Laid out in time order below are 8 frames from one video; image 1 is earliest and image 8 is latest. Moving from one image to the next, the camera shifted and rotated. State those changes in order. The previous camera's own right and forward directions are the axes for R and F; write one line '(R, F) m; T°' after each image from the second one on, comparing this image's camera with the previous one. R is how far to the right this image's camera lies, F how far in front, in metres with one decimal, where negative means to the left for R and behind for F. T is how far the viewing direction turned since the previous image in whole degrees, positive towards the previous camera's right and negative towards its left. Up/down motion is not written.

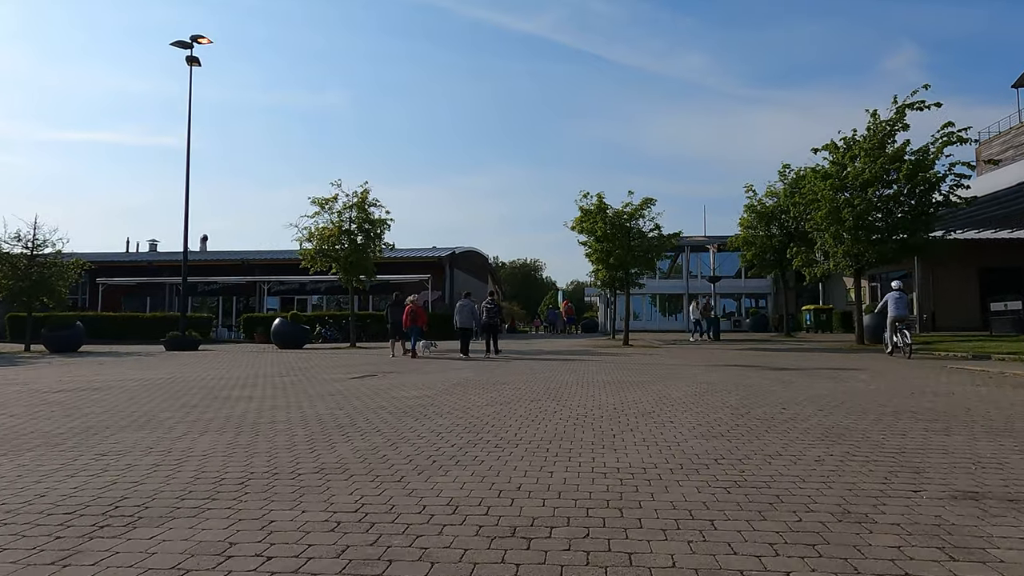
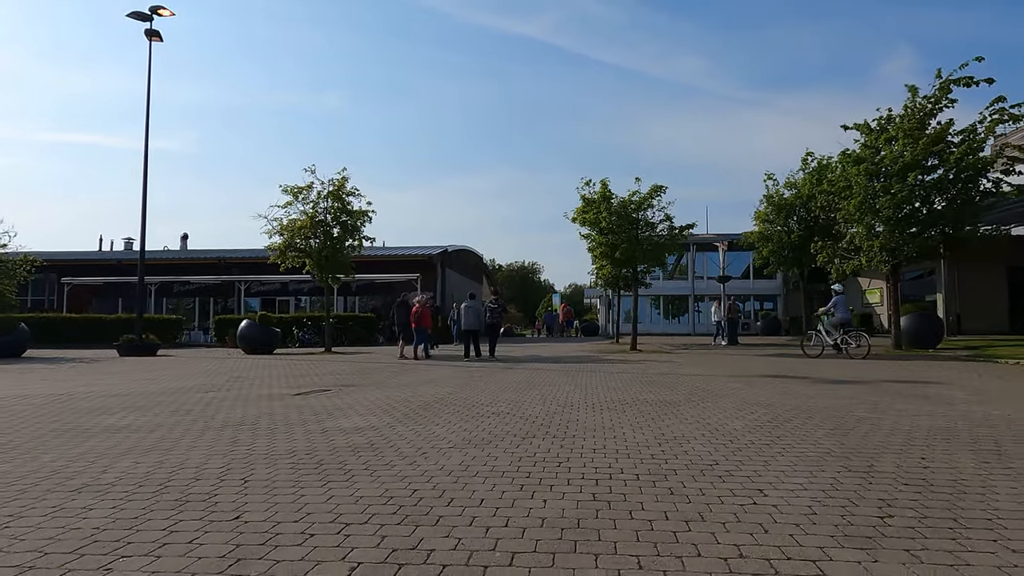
(+0.1, +2.7) m; 0°
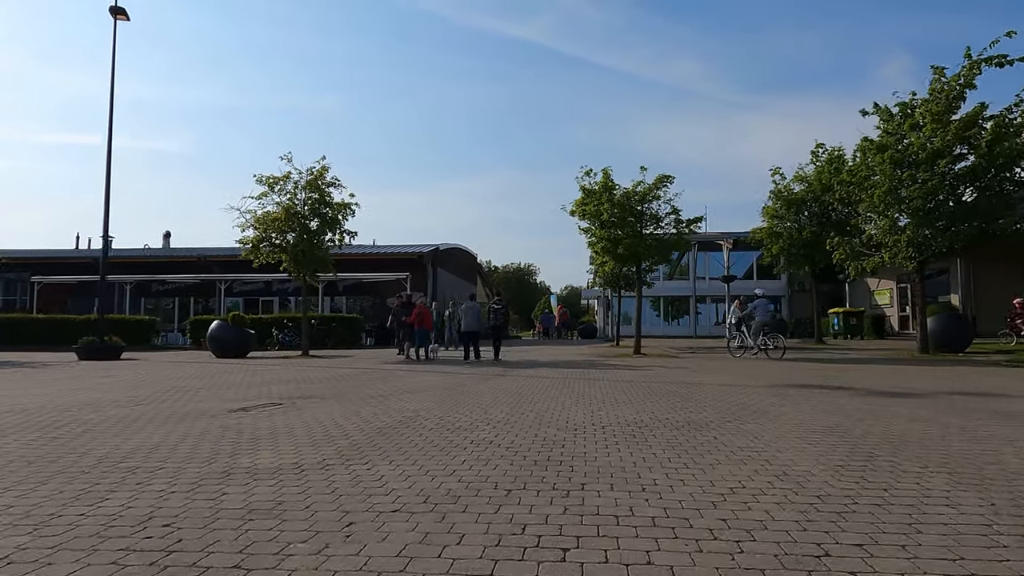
(+0.1, +1.8) m; 0°
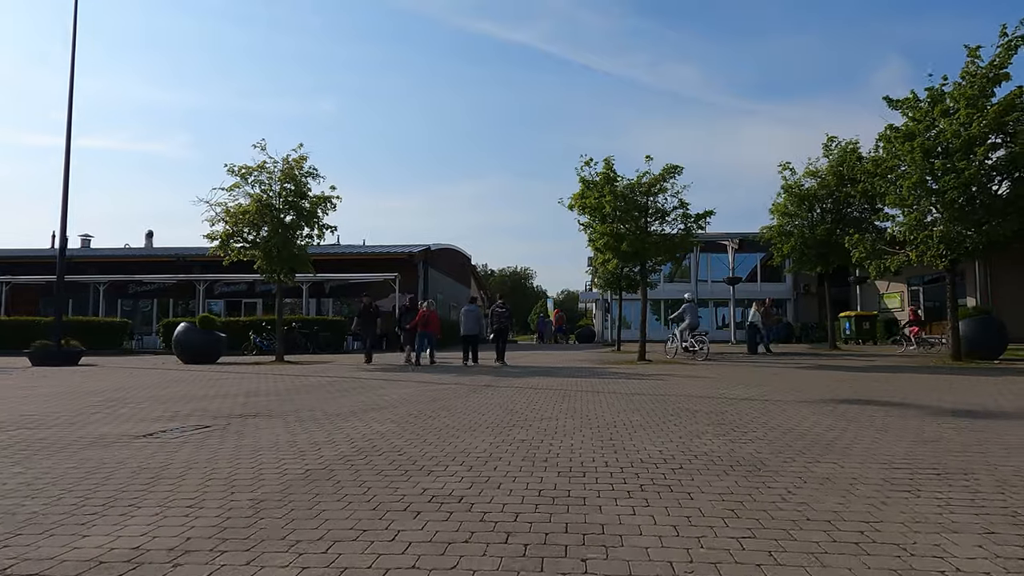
(+0.1, +1.8) m; 0°
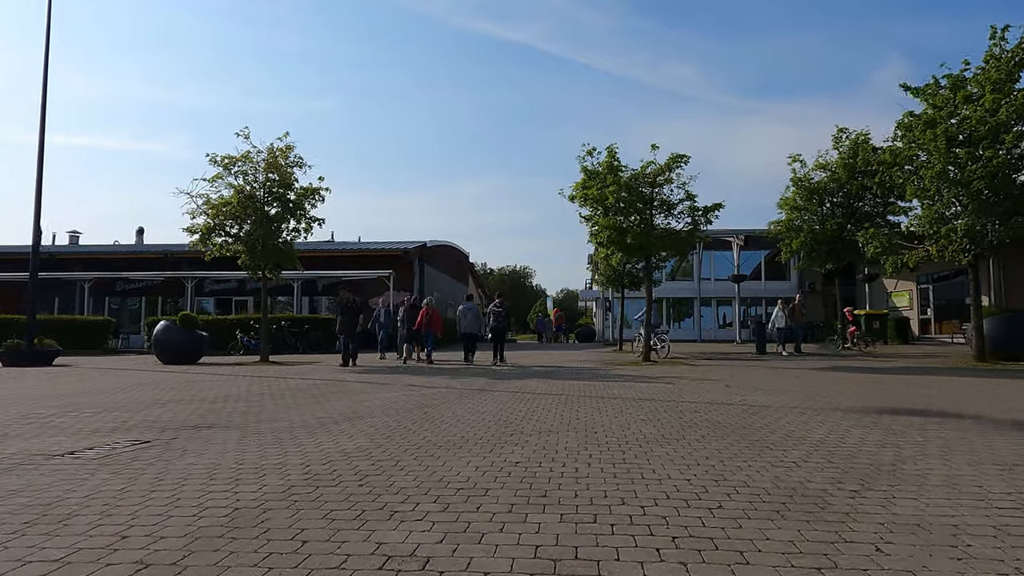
(0.0, +1.0) m; 0°
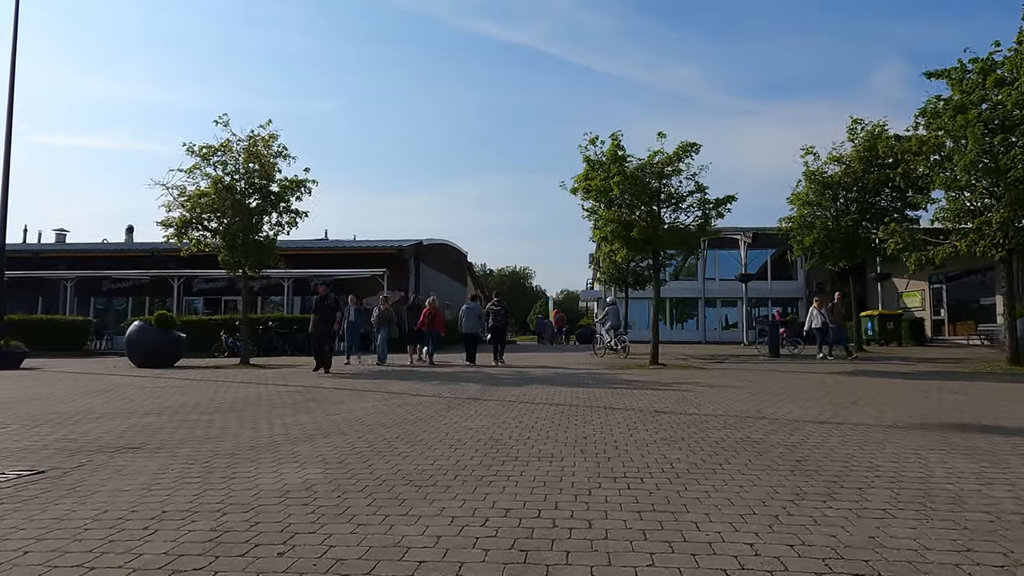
(0.0, +1.2) m; 0°
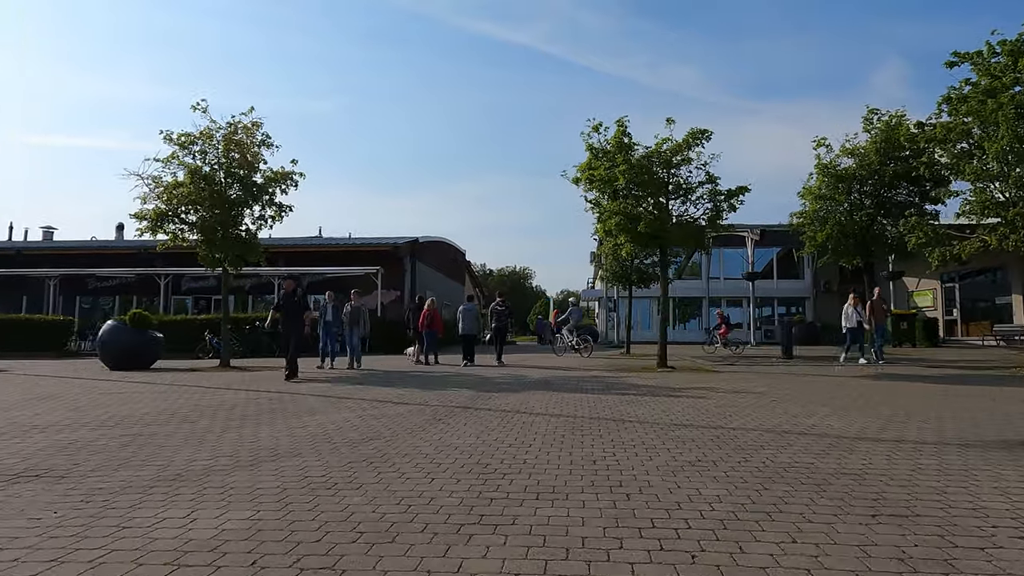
(0.0, +1.1) m; 0°
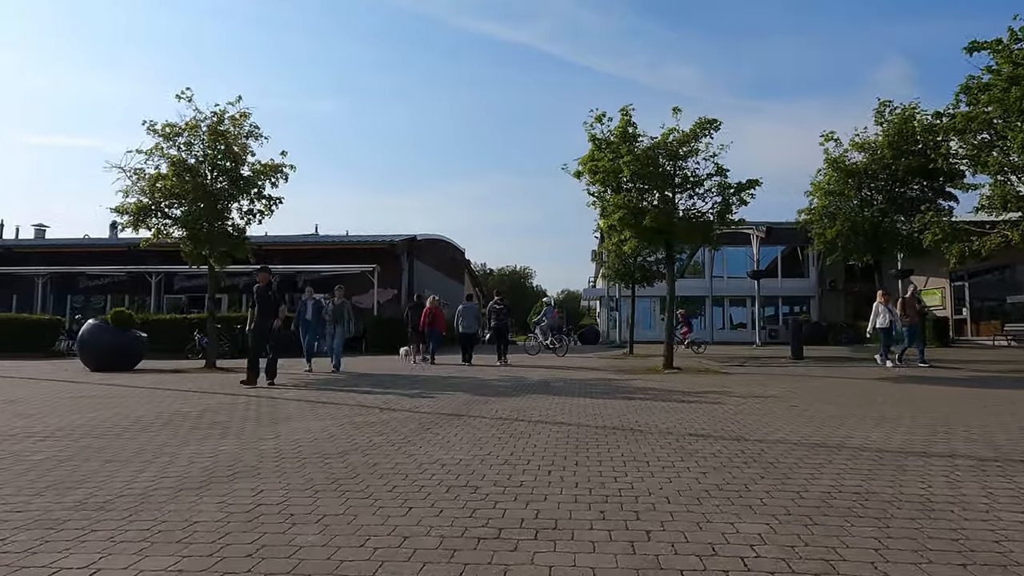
(0.0, +0.7) m; 0°
